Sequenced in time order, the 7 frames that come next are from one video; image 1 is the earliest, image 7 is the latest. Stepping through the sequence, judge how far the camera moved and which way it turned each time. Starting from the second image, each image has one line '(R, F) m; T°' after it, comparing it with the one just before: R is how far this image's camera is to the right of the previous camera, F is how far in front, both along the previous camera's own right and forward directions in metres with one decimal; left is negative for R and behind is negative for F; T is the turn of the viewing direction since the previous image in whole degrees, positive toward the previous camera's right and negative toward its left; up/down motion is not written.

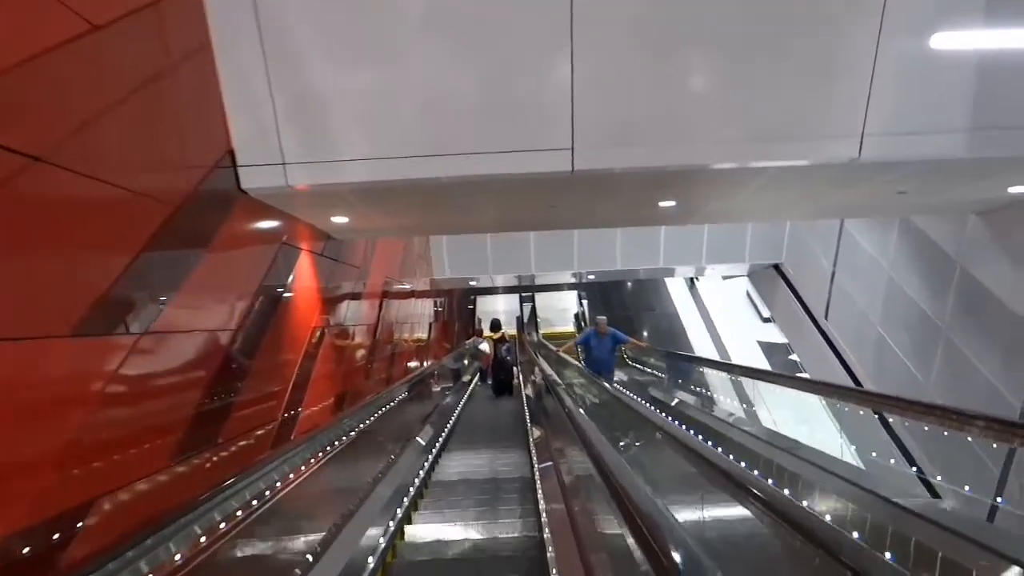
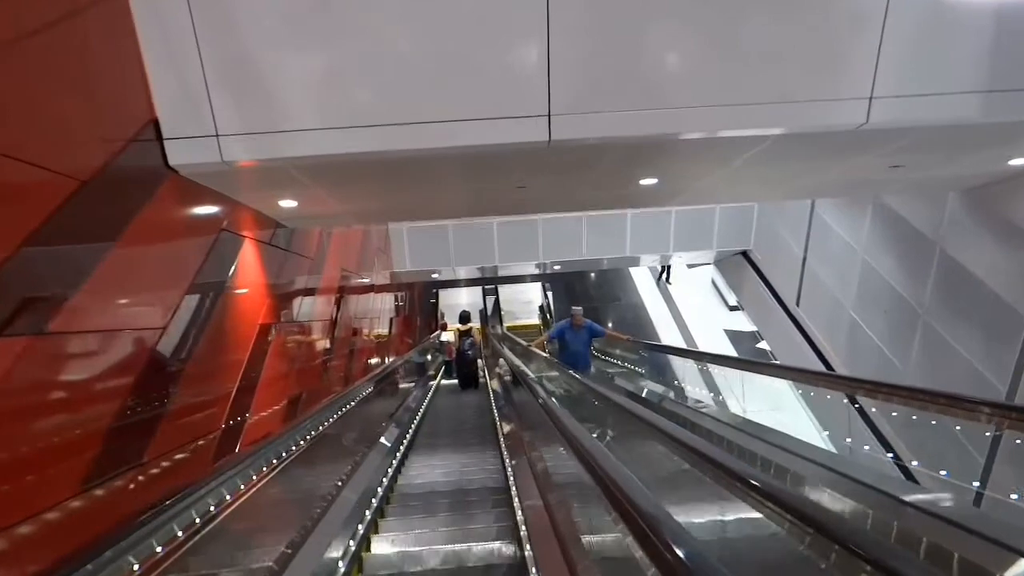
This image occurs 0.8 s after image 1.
(0.0, +0.4) m; +3°
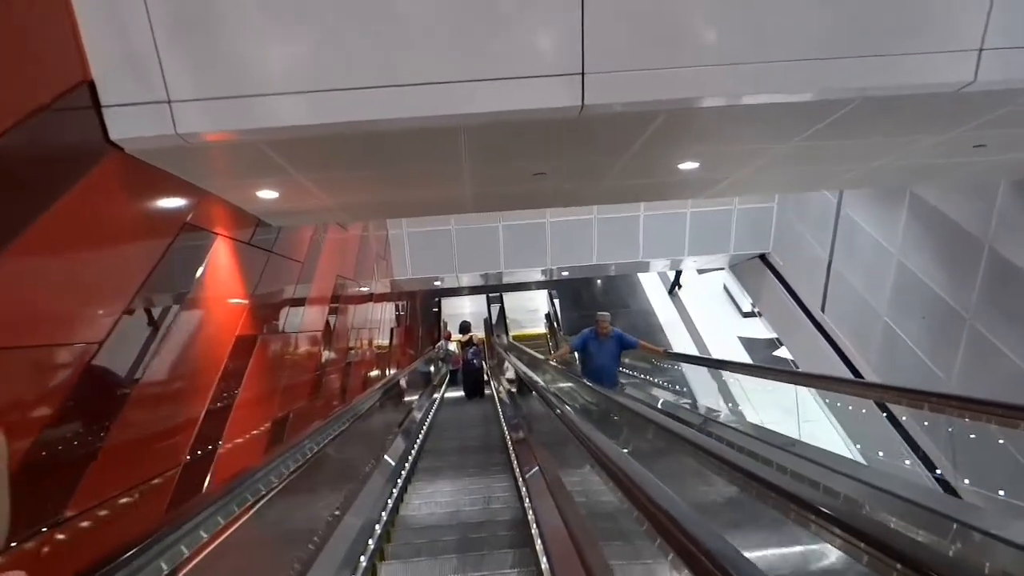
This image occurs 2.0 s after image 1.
(-0.1, +0.6) m; 0°
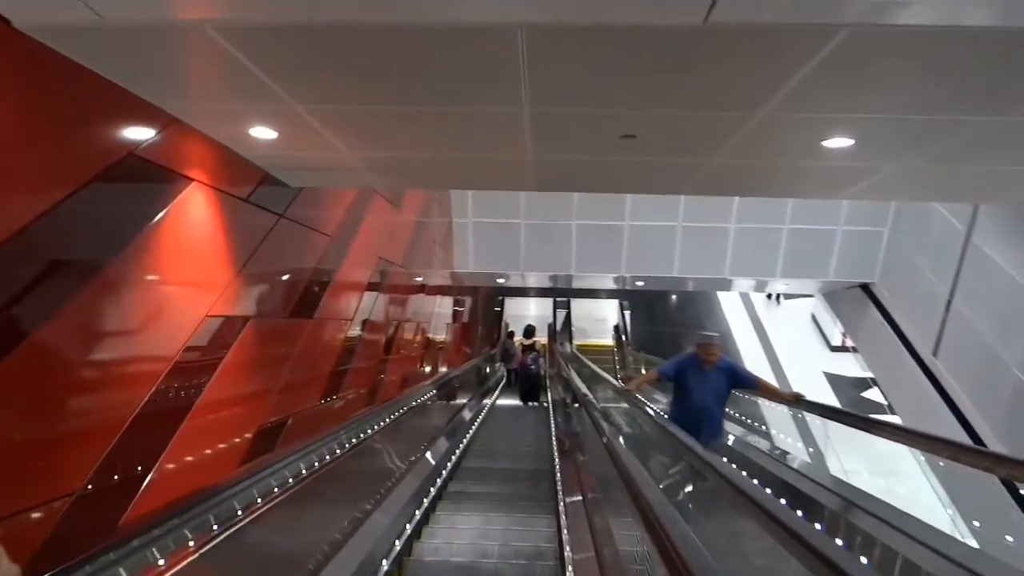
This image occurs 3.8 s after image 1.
(0.0, +0.9) m; -5°
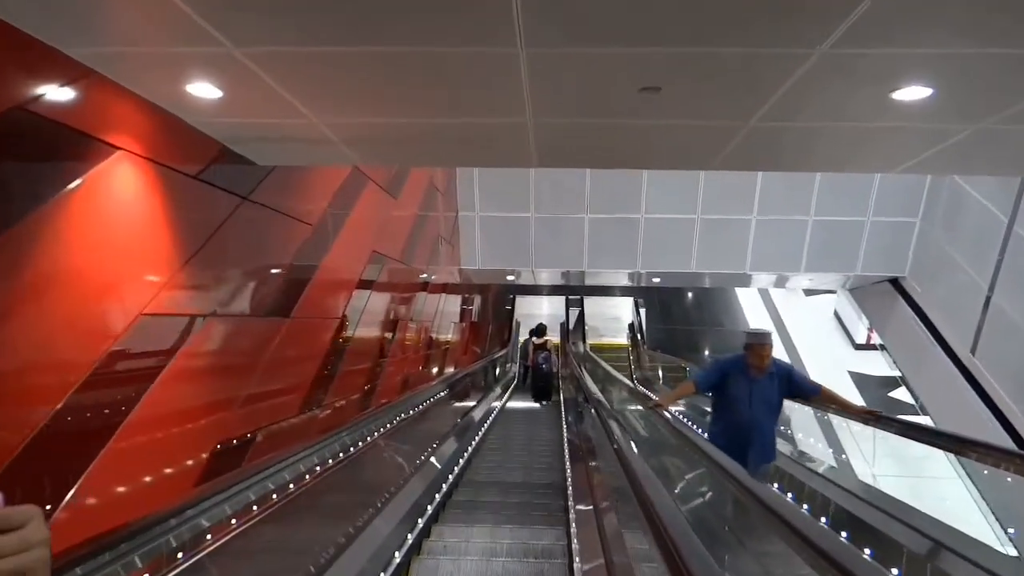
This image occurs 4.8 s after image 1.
(0.0, +0.5) m; -1°
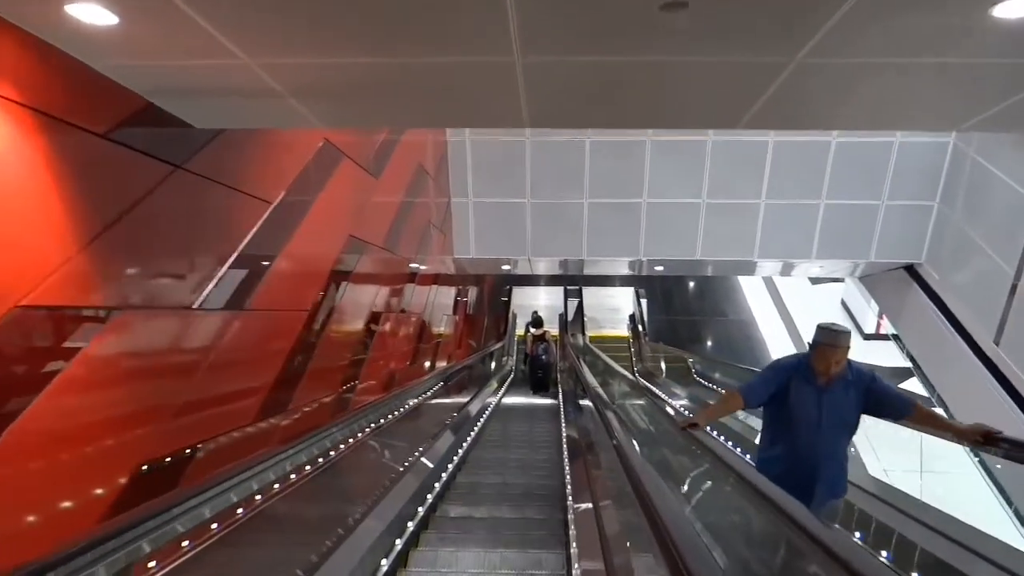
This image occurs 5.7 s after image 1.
(0.0, +0.5) m; 0°
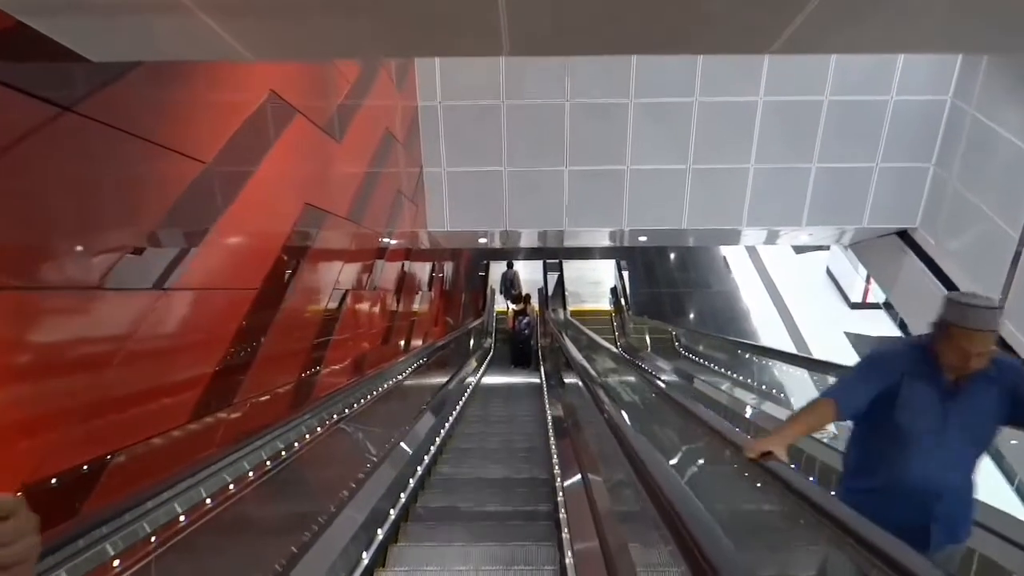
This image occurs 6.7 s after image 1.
(0.0, +0.5) m; +2°
